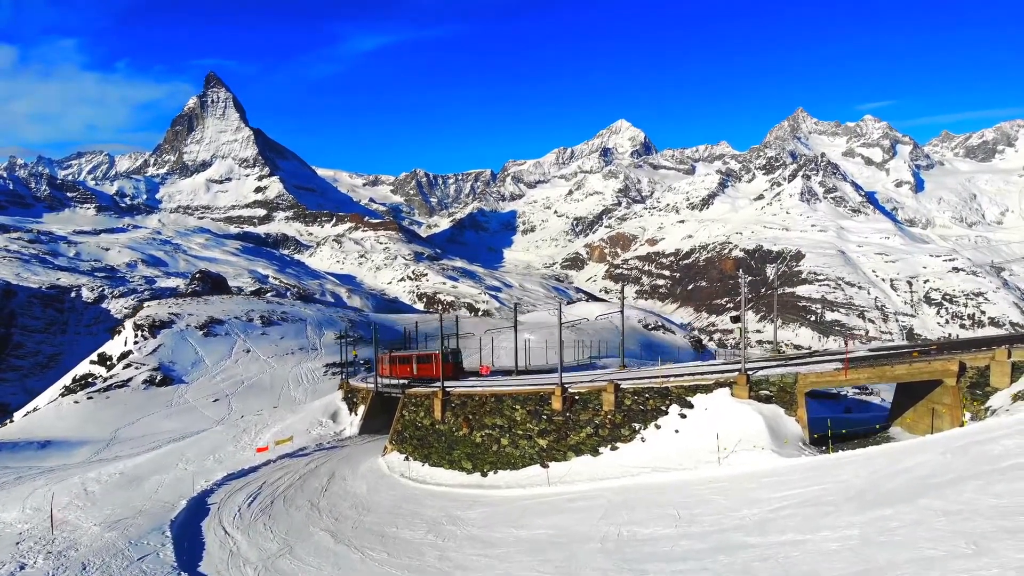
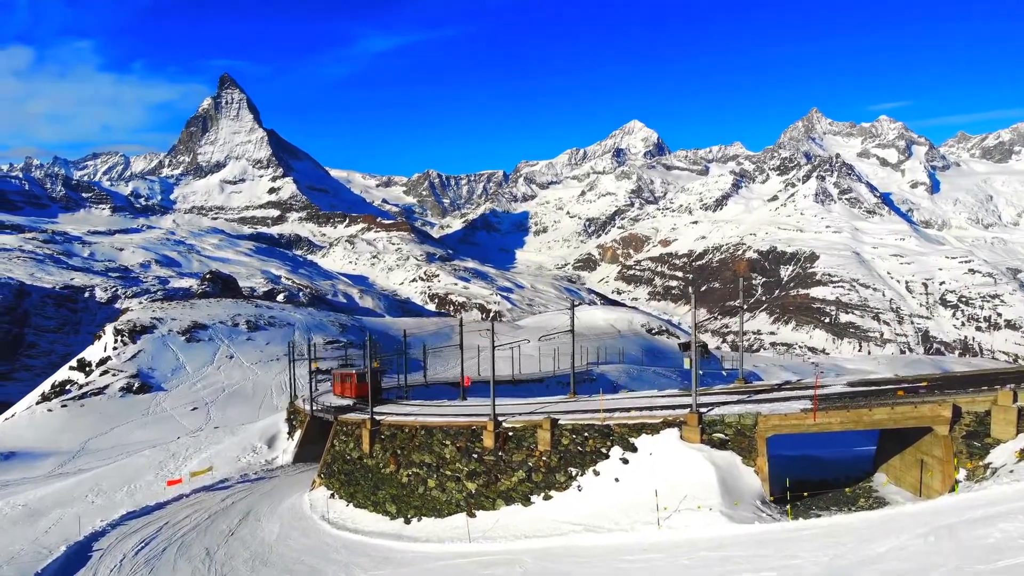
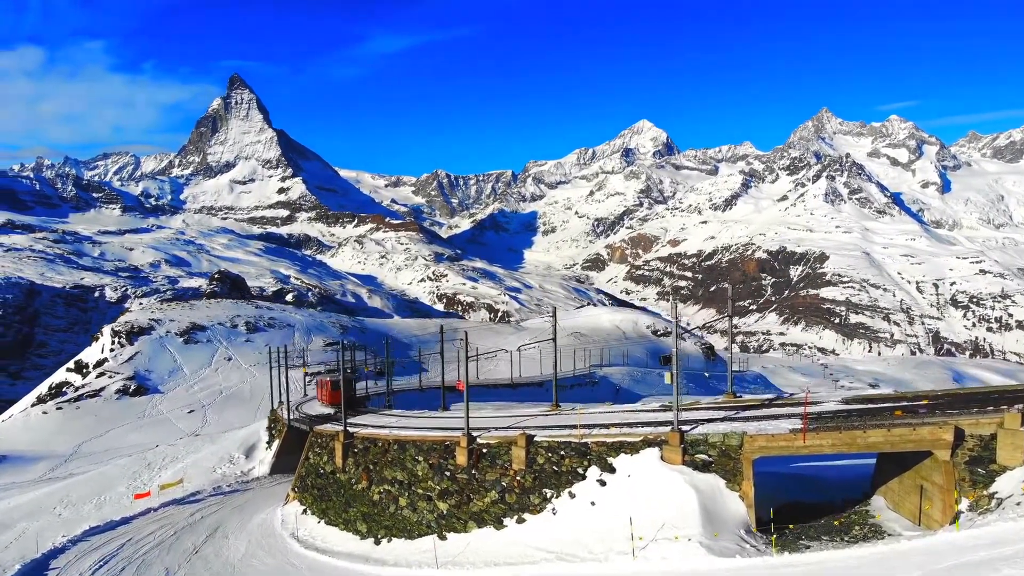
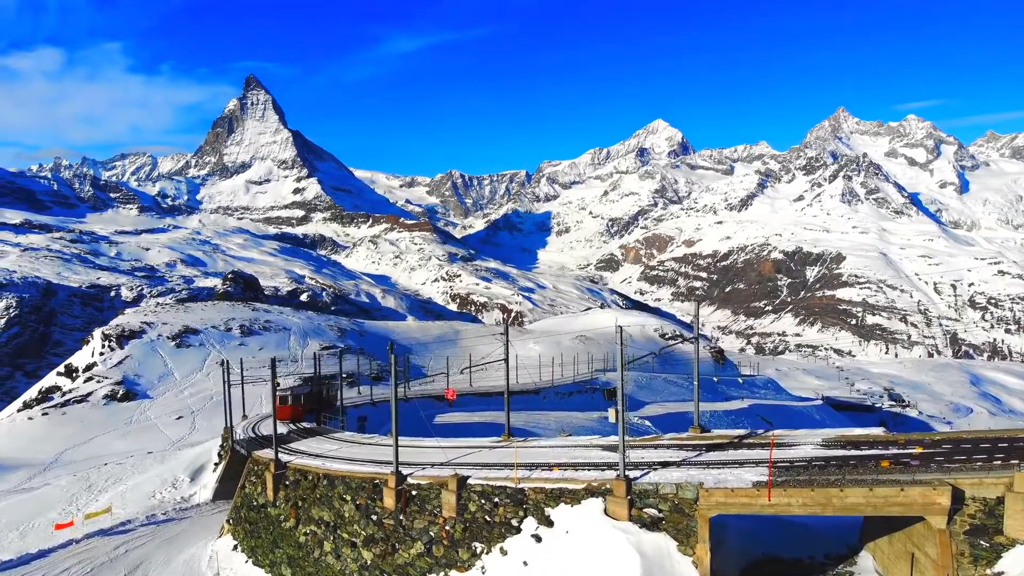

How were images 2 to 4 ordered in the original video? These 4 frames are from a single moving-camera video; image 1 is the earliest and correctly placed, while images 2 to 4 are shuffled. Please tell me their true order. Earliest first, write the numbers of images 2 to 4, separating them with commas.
2, 3, 4
